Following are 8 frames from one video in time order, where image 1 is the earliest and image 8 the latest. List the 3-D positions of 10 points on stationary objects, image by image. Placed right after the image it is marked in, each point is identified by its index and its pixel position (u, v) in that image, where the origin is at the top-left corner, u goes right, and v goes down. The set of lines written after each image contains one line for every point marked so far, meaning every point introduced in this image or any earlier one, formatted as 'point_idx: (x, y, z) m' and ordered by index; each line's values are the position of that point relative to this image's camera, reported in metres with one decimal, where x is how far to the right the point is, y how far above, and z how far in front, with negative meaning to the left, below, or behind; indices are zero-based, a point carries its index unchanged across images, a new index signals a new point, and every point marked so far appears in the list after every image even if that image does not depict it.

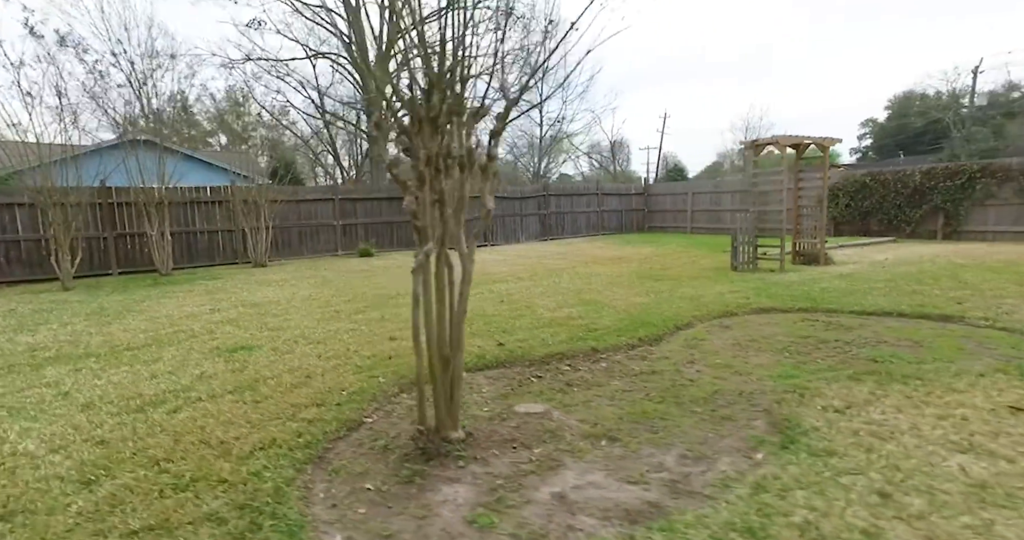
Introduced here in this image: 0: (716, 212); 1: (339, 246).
0: (+7.1, +1.9, +17.6) m
1: (-4.2, +0.6, +13.1) m
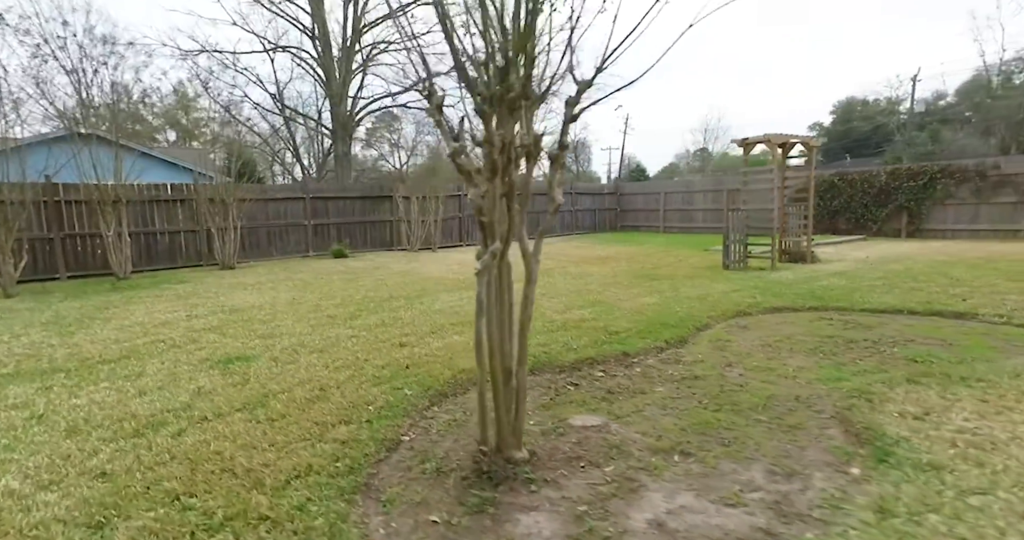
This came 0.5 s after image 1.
0: (+6.2, +2.0, +17.9) m
1: (-4.7, +0.5, +12.6) m
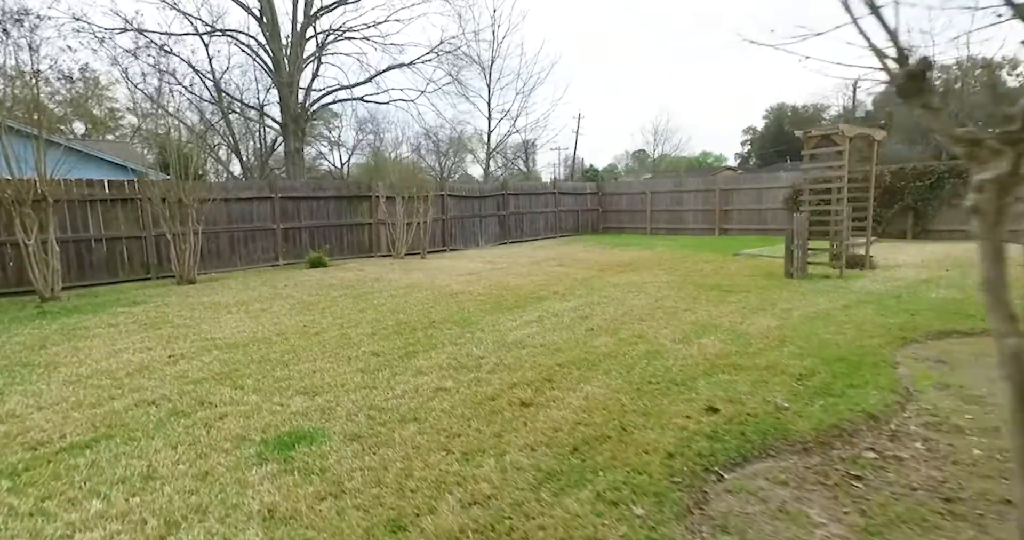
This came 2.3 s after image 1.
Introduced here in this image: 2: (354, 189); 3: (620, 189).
0: (+5.5, +1.9, +17.5) m
1: (-4.8, +0.3, +11.0) m
2: (-3.6, +1.8, +12.3) m
3: (+3.9, +2.8, +19.2) m
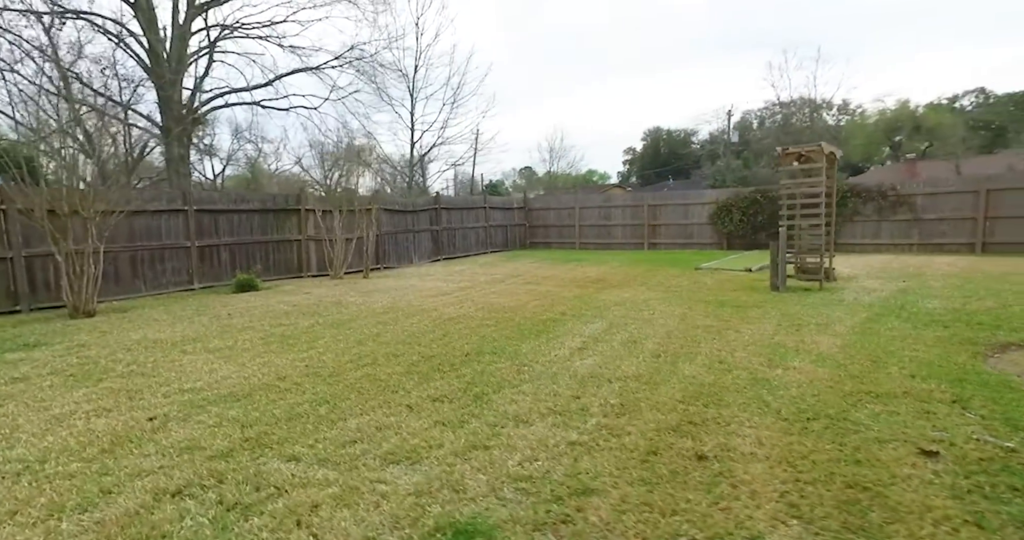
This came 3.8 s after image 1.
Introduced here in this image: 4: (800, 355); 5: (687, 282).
0: (+3.2, +1.5, +17.8) m
1: (-5.6, -0.1, +9.4) m
2: (-4.7, +1.4, +11.0) m
3: (+1.3, +2.3, +19.3) m
4: (+2.0, -0.6, +3.8) m
5: (+2.6, -0.2, +8.1) m
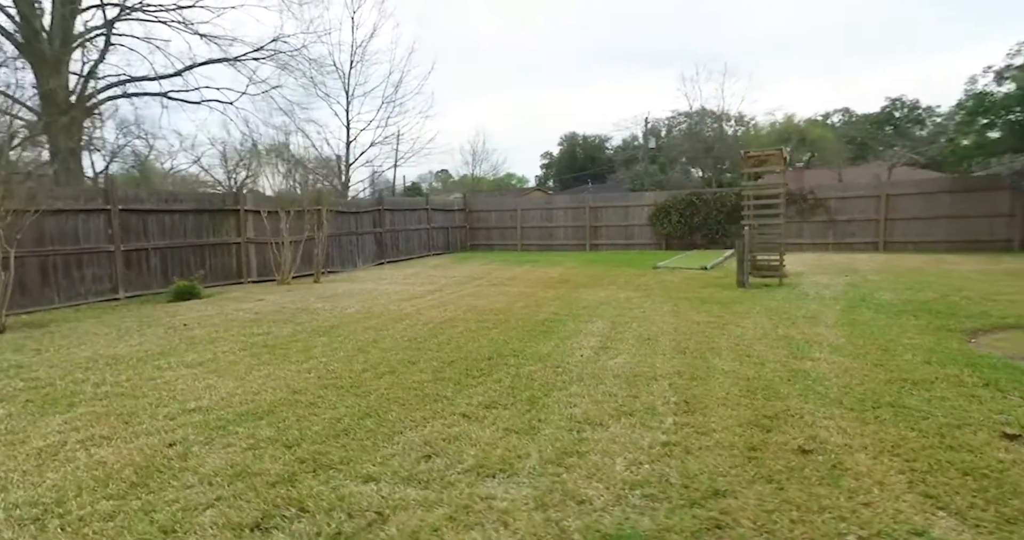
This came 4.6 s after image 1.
0: (+1.2, +1.4, +18.1) m
1: (-6.1, -0.2, +8.4) m
2: (-5.5, +1.3, +10.1) m
3: (-0.9, +2.2, +19.2) m
4: (+2.2, -0.6, +4.0) m
5: (+2.2, -0.2, +8.3) m
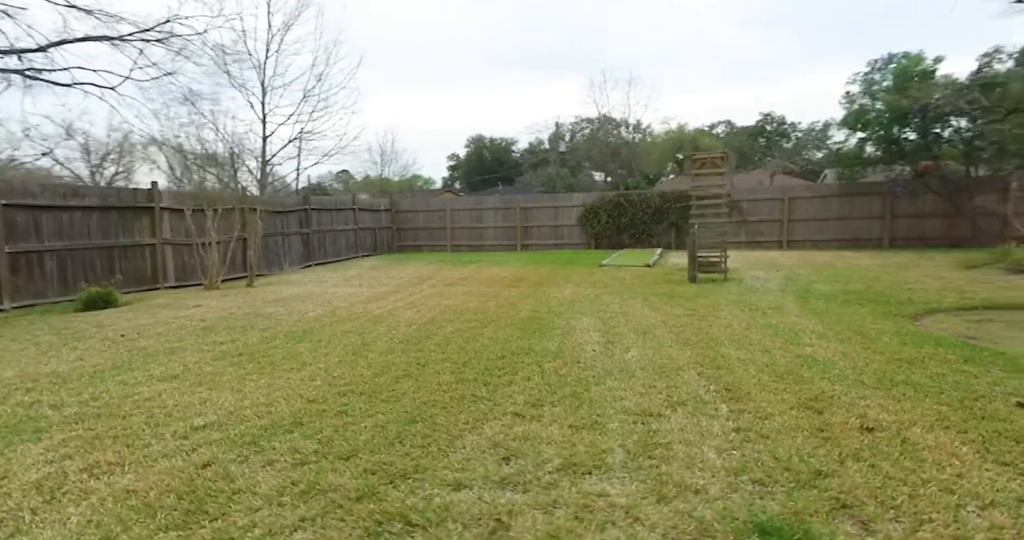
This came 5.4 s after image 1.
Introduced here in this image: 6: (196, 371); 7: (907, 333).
0: (-1.1, +1.4, +18.0) m
1: (-6.7, -0.3, +7.3) m
2: (-6.4, +1.2, +9.0) m
3: (-3.4, +2.2, +18.7) m
4: (+2.3, -0.5, +4.3) m
5: (+1.5, -0.1, +8.5) m
6: (-2.2, -0.7, +3.8) m
7: (+3.2, -0.5, +4.4) m
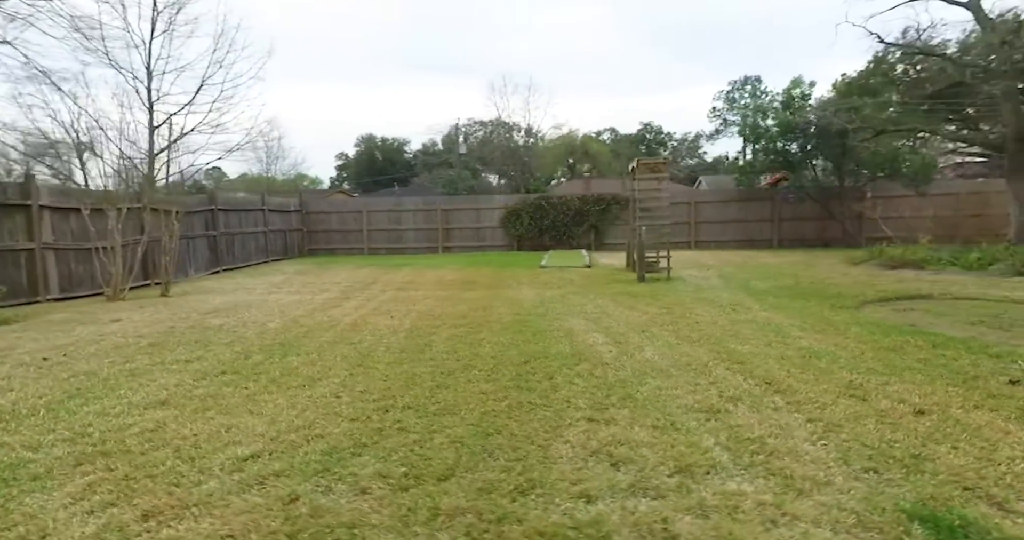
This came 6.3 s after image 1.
0: (-3.6, +1.3, +17.4) m
1: (-7.1, -0.4, +5.8) m
2: (-7.1, +1.1, +7.6) m
3: (-6.0, +2.0, +17.8) m
4: (+2.3, -0.5, +4.7) m
5: (+0.7, -0.1, +8.7) m
6: (-2.0, -0.8, +3.3) m
7: (+3.2, -0.5, +4.9) m
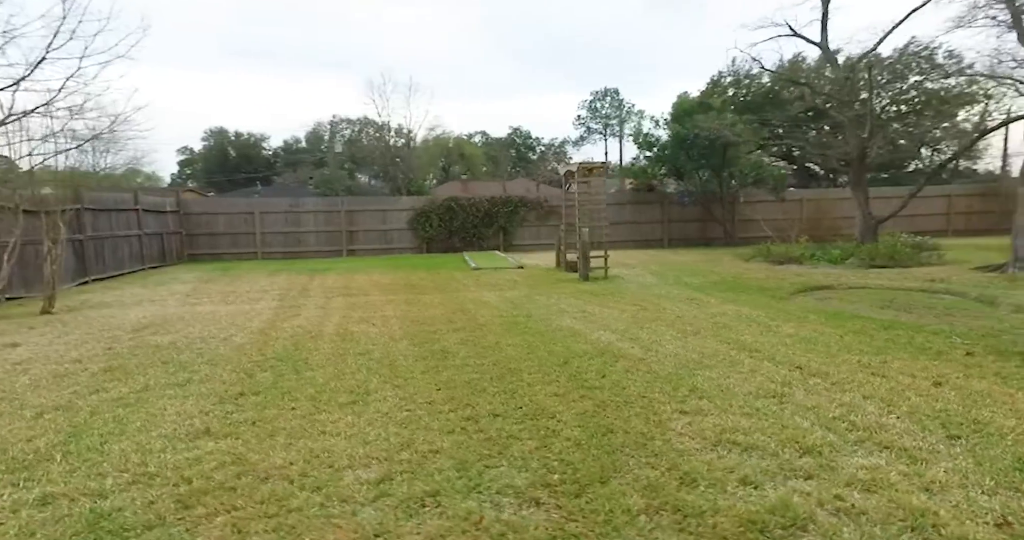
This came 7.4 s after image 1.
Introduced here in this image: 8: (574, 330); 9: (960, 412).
0: (-6.4, +1.1, +16.3) m
1: (-7.0, -0.6, +4.2) m
2: (-7.6, +0.9, +5.9) m
3: (-8.8, +1.8, +16.0) m
4: (+2.4, -0.5, +5.2) m
5: (-0.1, -0.2, +8.7) m
6: (-1.5, -0.8, +2.8) m
7: (+3.2, -0.4, +5.6) m
8: (+0.5, -0.5, +4.9) m
9: (+2.3, -0.7, +2.9) m
